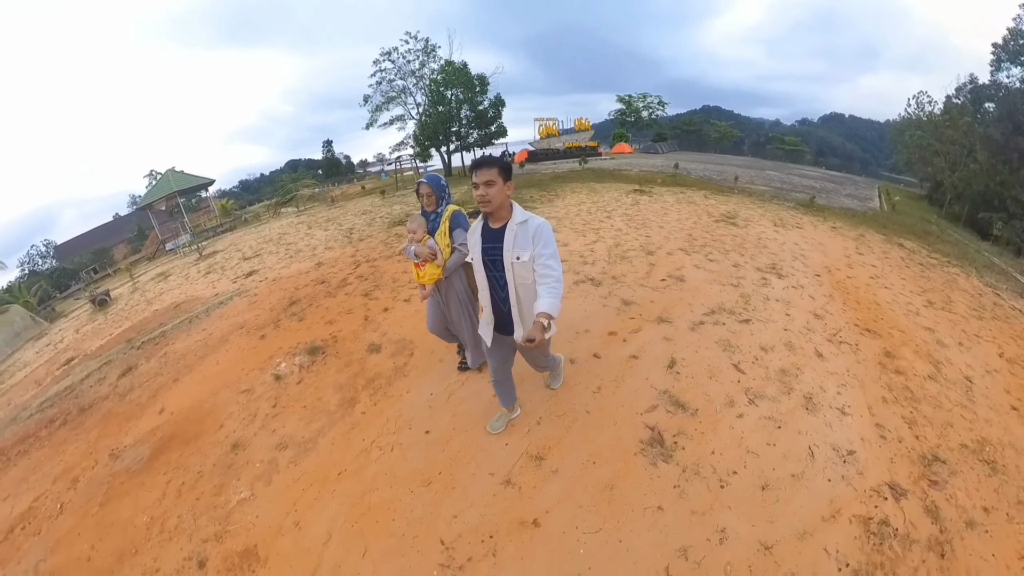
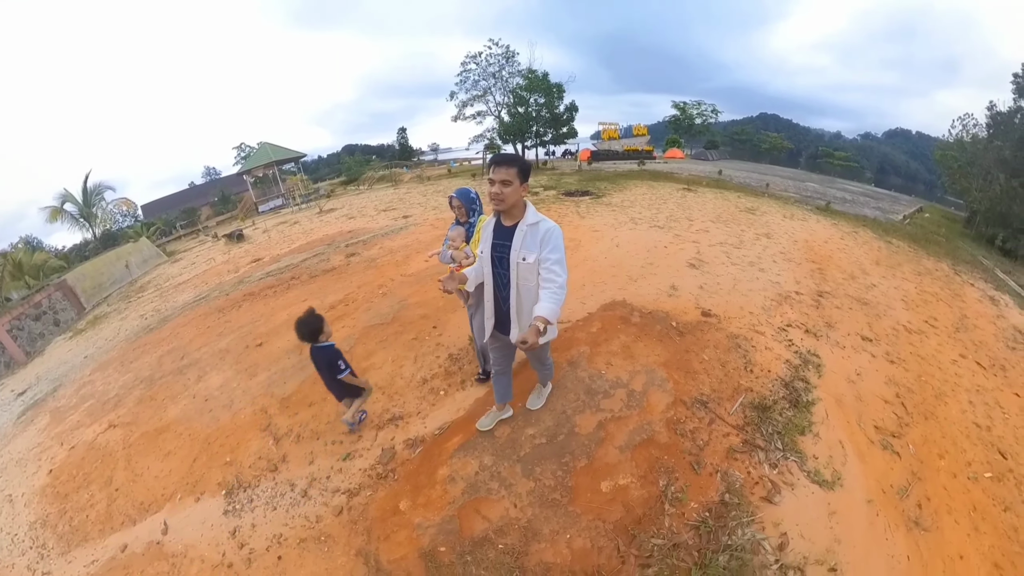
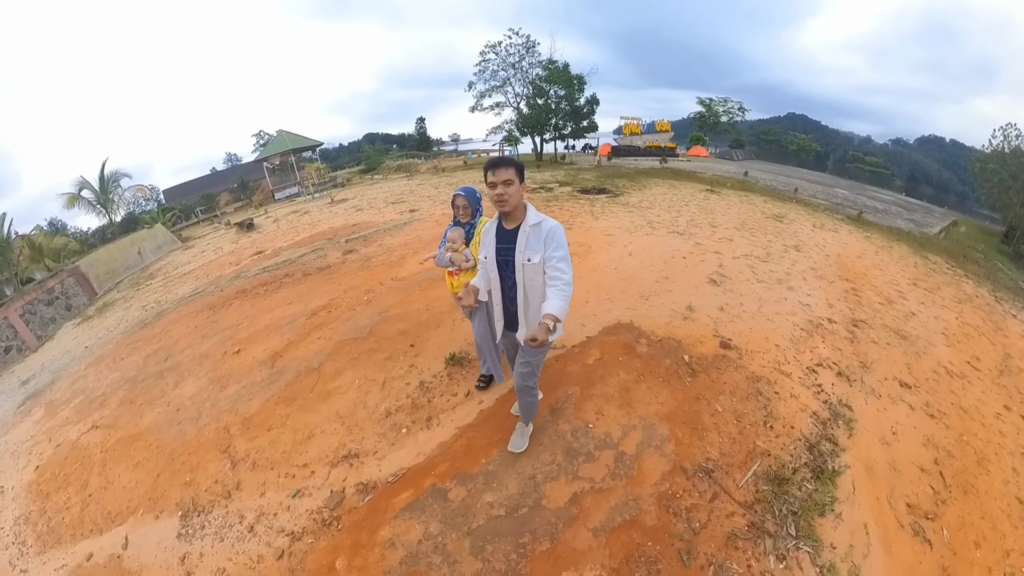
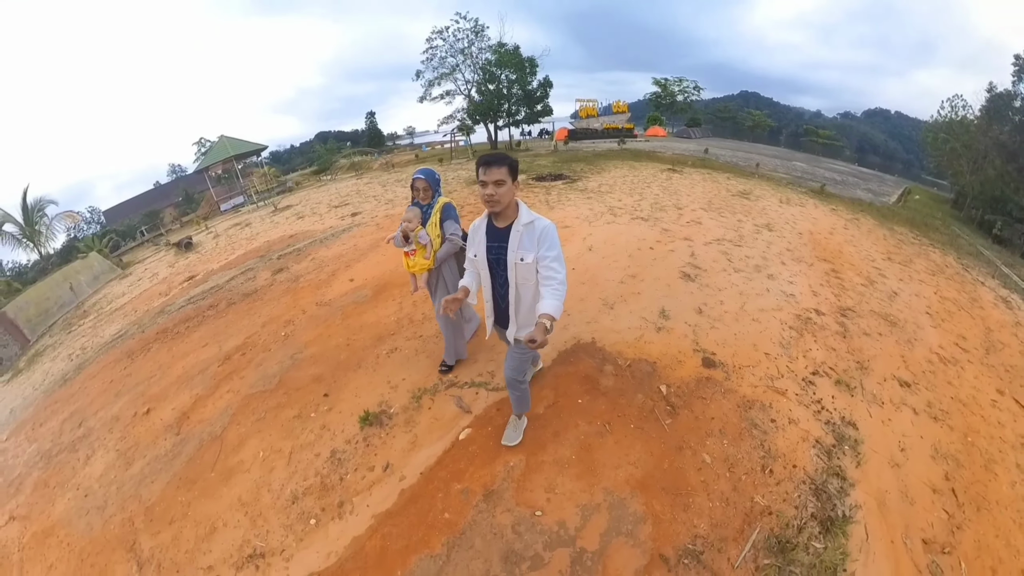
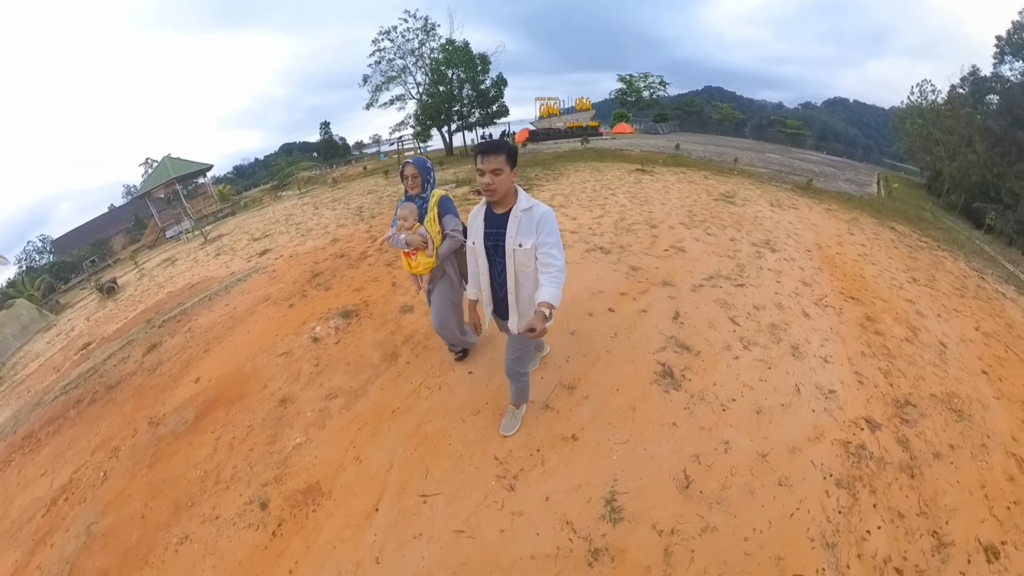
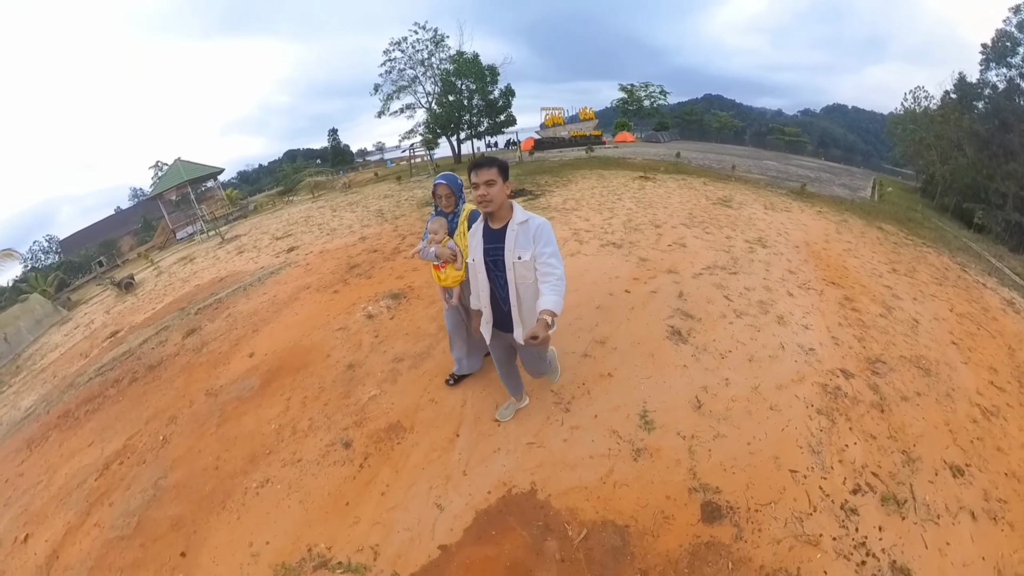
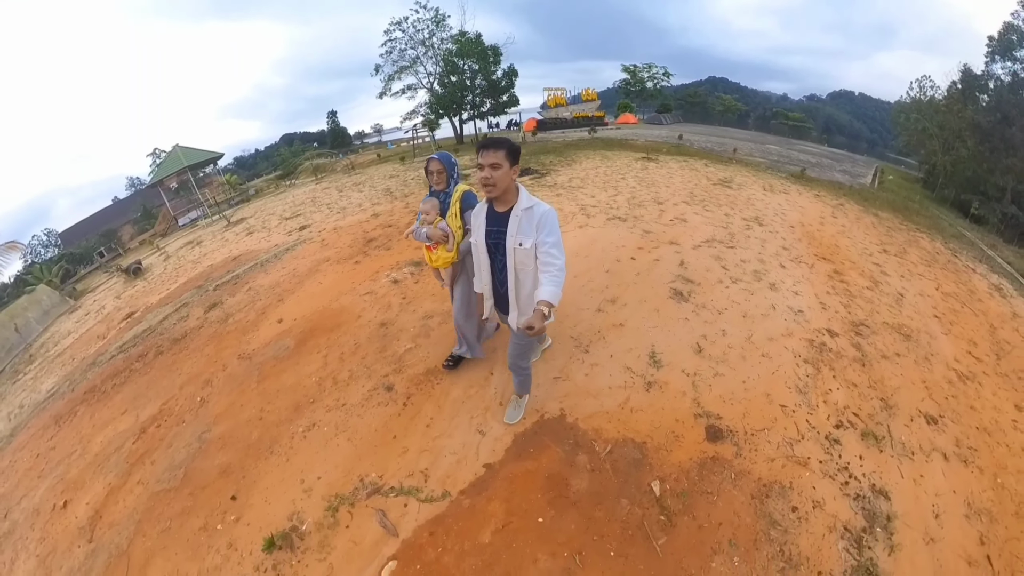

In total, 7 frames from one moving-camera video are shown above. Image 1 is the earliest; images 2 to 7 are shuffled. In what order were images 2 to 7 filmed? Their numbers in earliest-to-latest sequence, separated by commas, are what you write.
5, 6, 7, 4, 3, 2
